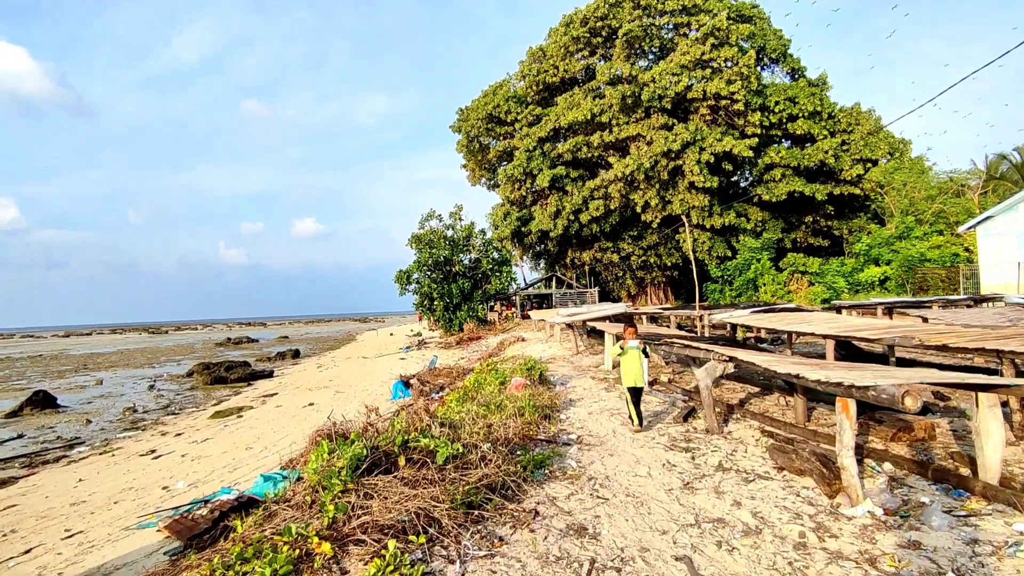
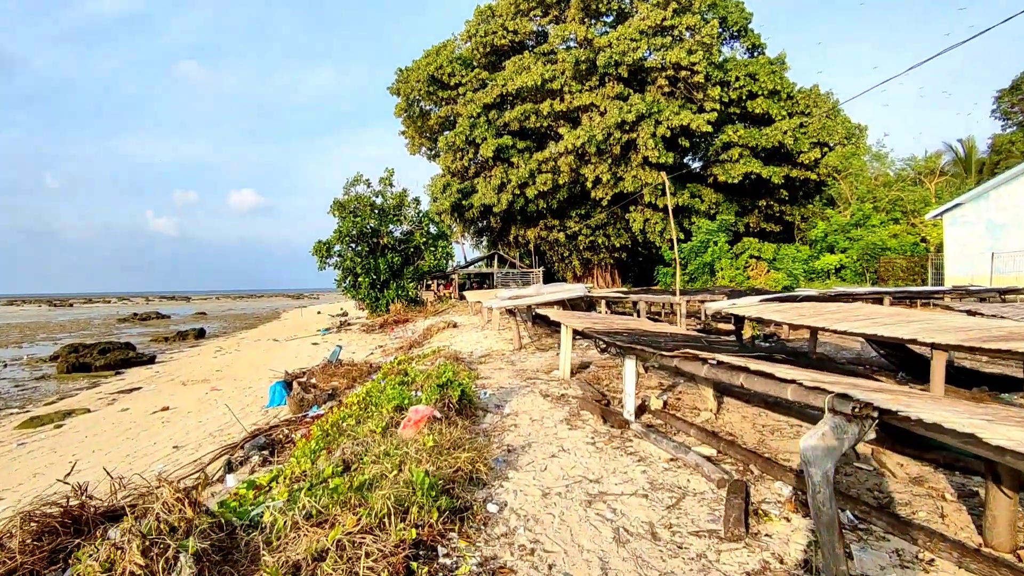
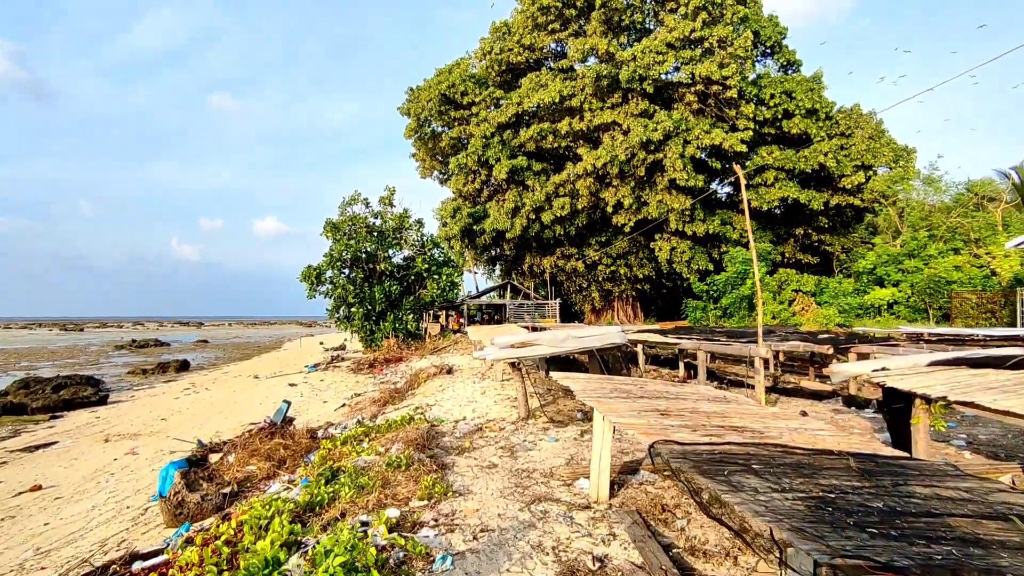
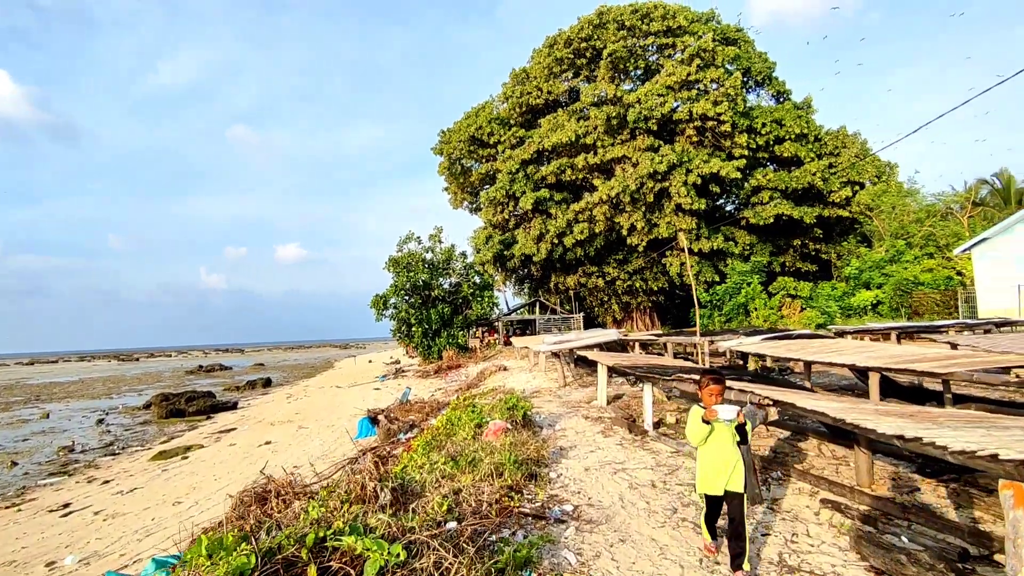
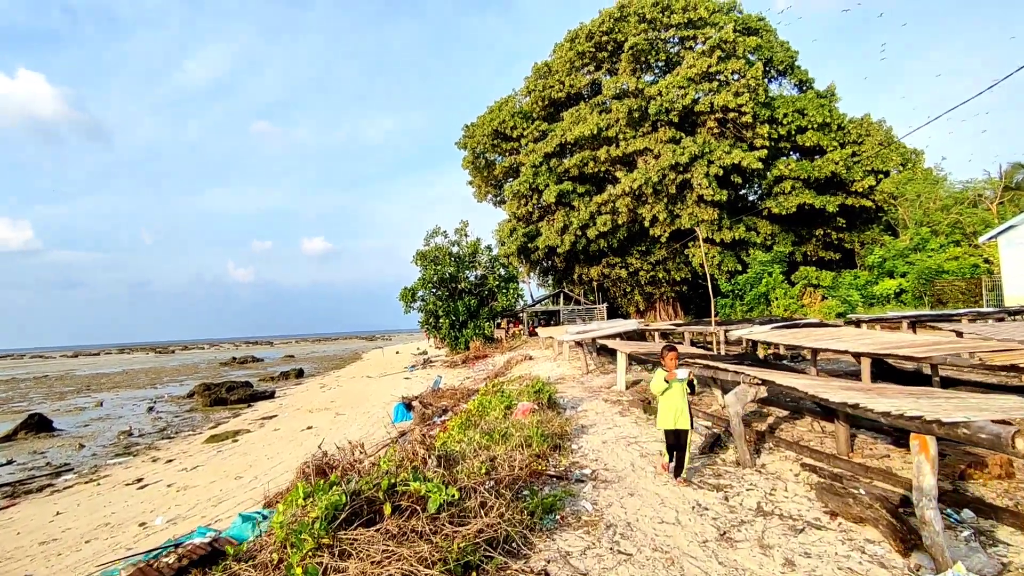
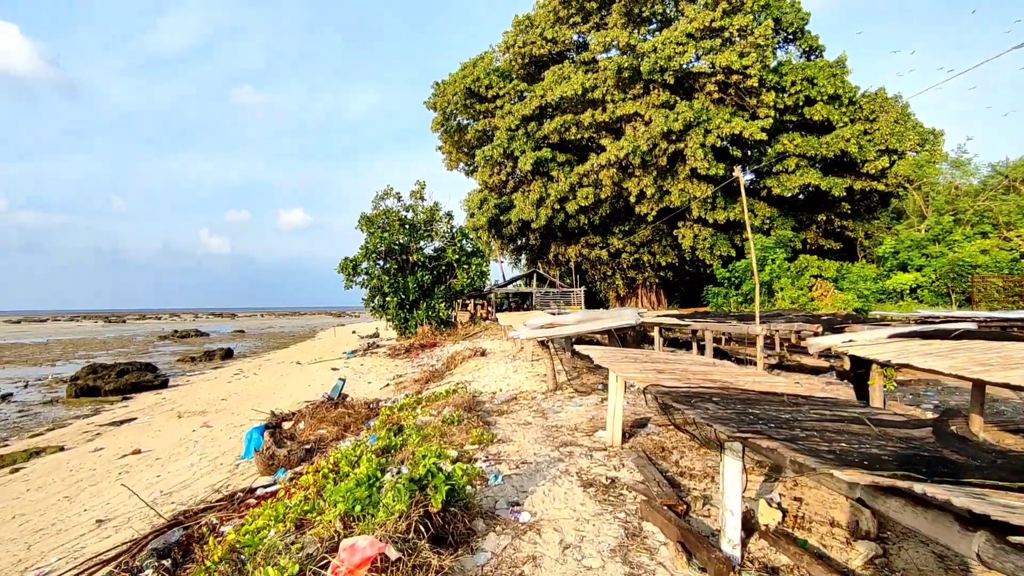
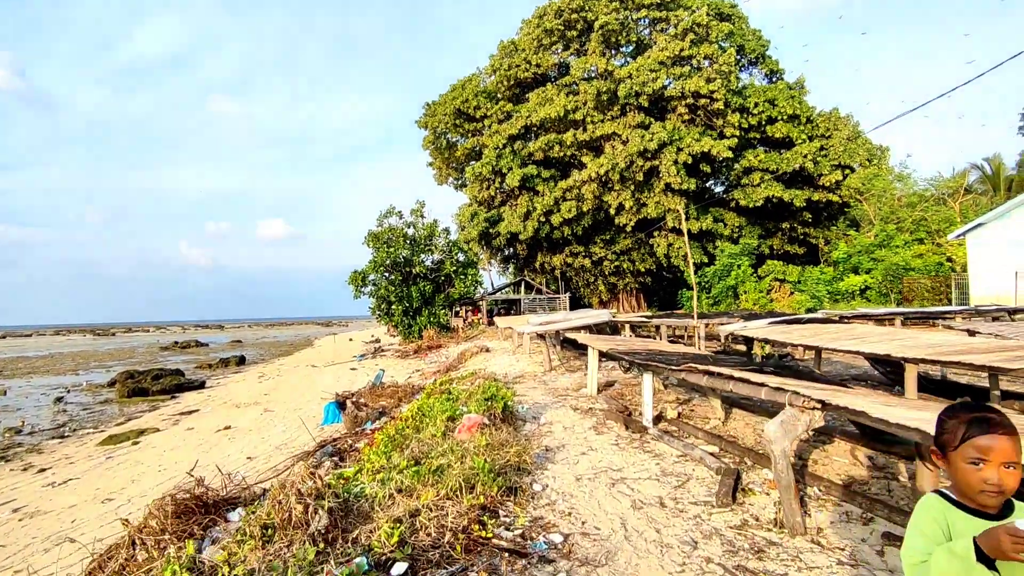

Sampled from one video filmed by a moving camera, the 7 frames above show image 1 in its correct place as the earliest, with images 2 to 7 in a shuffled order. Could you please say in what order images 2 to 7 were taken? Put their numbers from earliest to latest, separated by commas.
5, 4, 7, 2, 6, 3
